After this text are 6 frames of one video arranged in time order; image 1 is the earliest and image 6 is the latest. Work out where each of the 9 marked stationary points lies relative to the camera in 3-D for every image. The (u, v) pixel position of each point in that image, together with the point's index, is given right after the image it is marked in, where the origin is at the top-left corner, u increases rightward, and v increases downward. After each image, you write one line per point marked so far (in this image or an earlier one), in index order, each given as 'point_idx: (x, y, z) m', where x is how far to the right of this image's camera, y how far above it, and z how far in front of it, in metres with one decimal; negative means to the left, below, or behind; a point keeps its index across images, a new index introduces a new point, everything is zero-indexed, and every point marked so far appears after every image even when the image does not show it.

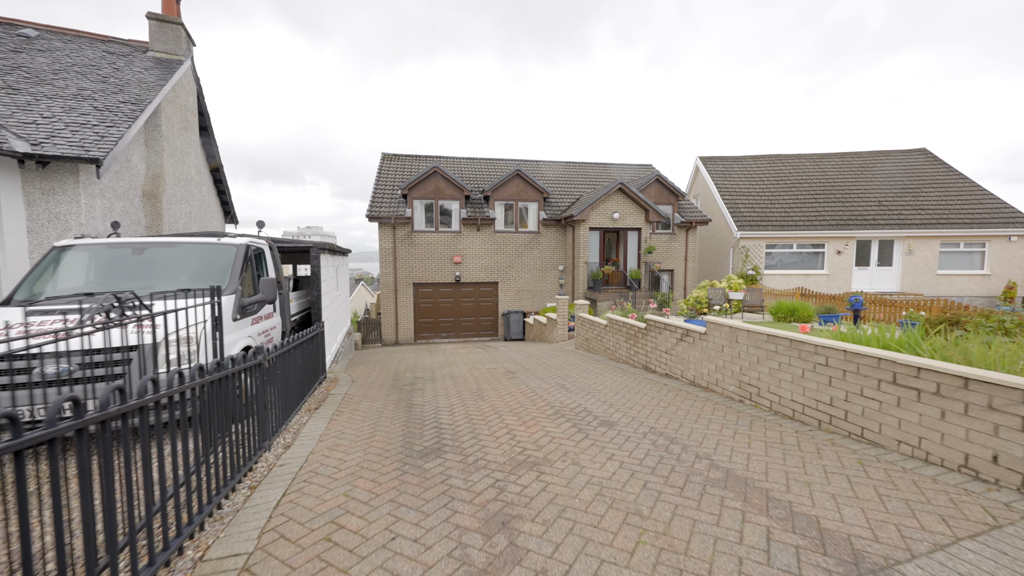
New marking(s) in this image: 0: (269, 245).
0: (-4.4, +0.8, +7.0) m
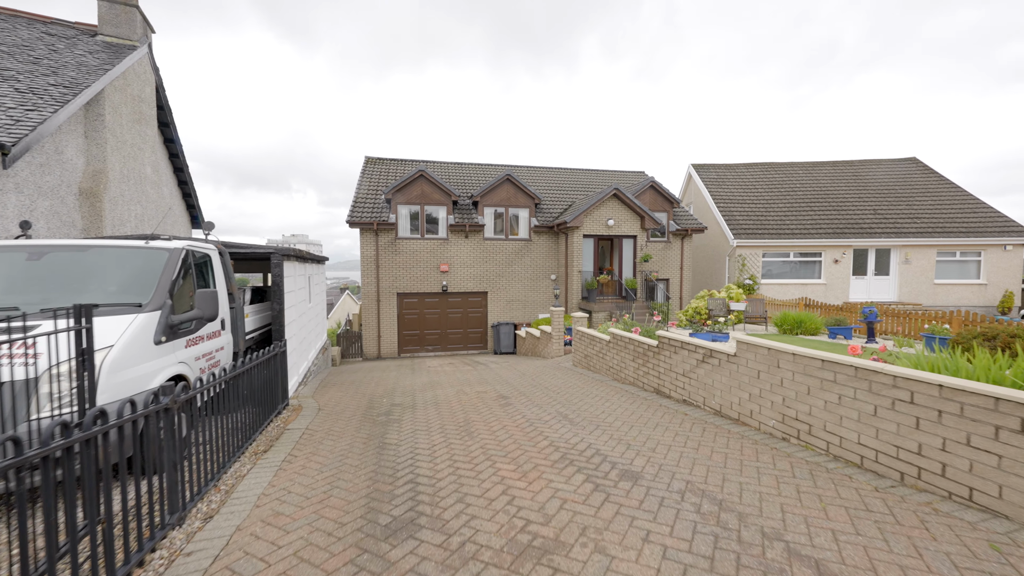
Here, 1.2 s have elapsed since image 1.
0: (-4.5, +0.6, +5.9) m
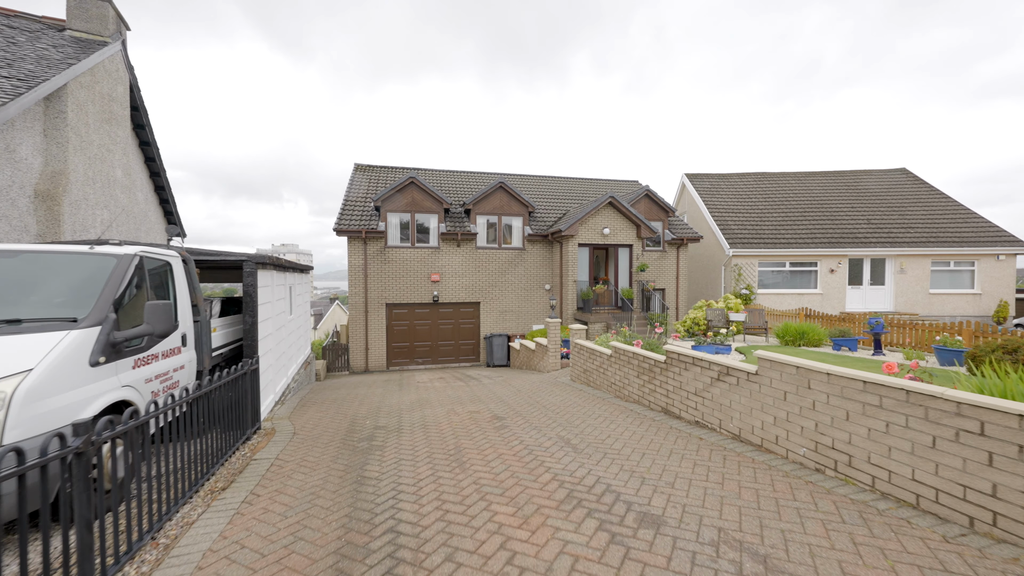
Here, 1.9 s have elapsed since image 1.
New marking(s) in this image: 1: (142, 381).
0: (-4.6, +0.4, +5.3) m
1: (-3.9, -1.0, +4.1) m
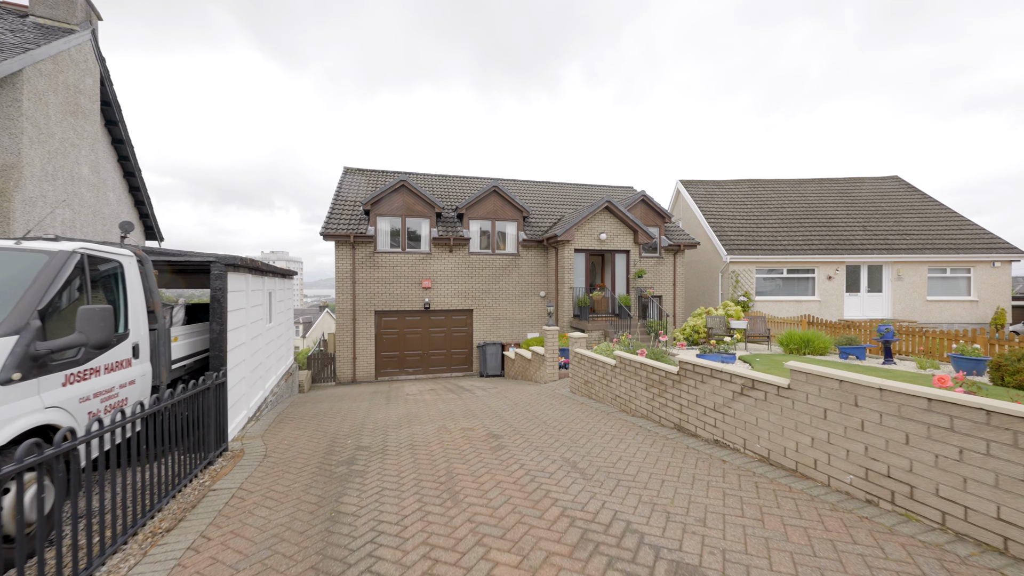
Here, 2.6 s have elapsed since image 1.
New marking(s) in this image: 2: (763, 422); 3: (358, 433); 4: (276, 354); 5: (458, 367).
0: (-4.6, +0.4, +4.7) m
1: (-3.9, -1.0, +3.5) m
2: (+2.7, -1.4, +4.1) m
3: (-2.4, -2.3, +6.1) m
4: (-5.8, -1.6, +9.6) m
5: (-2.3, -3.4, +16.6) m
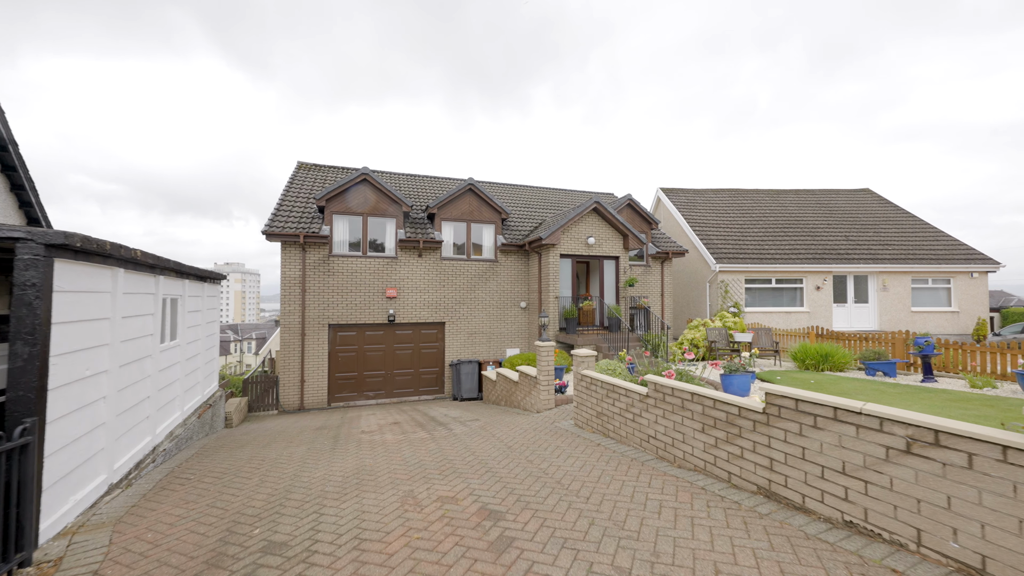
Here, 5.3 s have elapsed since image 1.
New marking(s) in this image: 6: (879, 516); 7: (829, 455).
0: (-4.4, +0.4, +2.5) m
1: (-3.7, -0.9, +1.3) m
2: (+2.8, -1.3, +2.4) m
3: (-2.4, -2.3, +4.0) m
4: (-6.1, -1.7, +7.2) m
5: (-3.1, -3.7, +14.4) m
6: (+2.6, -1.6, +2.8) m
7: (+2.5, -1.3, +3.1) m
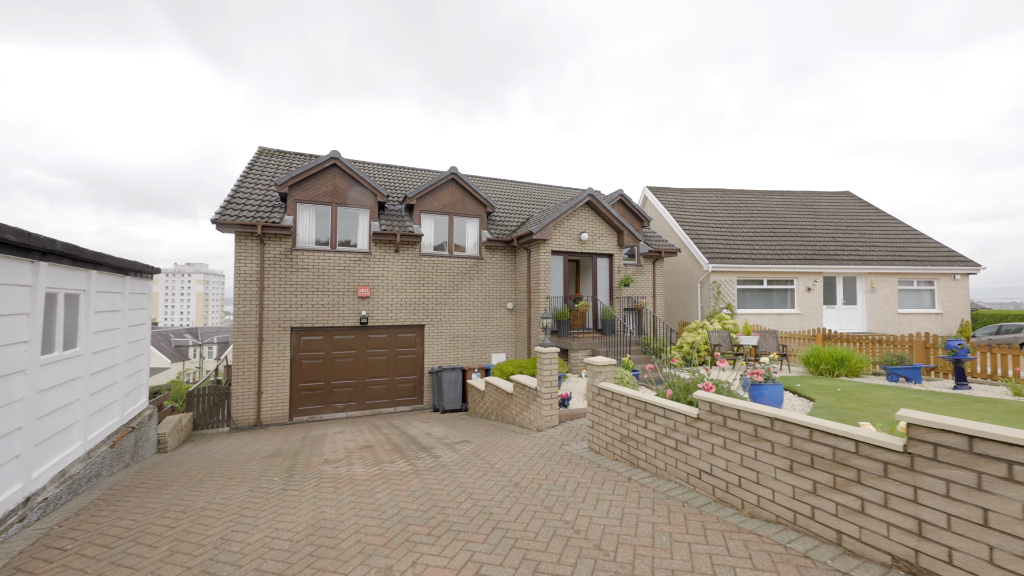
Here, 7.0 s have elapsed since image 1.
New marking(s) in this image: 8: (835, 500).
0: (-4.2, +0.6, +1.0) m
1: (-3.3, -0.8, -0.2) m
2: (+3.1, -1.2, +1.3) m
3: (-2.2, -2.1, +2.6) m
4: (-6.1, -1.6, +5.6) m
5: (-3.6, -3.7, +12.9) m
6: (+2.9, -1.5, +1.7) m
7: (+2.8, -1.2, +2.0) m
8: (+2.4, -1.6, +2.9) m
